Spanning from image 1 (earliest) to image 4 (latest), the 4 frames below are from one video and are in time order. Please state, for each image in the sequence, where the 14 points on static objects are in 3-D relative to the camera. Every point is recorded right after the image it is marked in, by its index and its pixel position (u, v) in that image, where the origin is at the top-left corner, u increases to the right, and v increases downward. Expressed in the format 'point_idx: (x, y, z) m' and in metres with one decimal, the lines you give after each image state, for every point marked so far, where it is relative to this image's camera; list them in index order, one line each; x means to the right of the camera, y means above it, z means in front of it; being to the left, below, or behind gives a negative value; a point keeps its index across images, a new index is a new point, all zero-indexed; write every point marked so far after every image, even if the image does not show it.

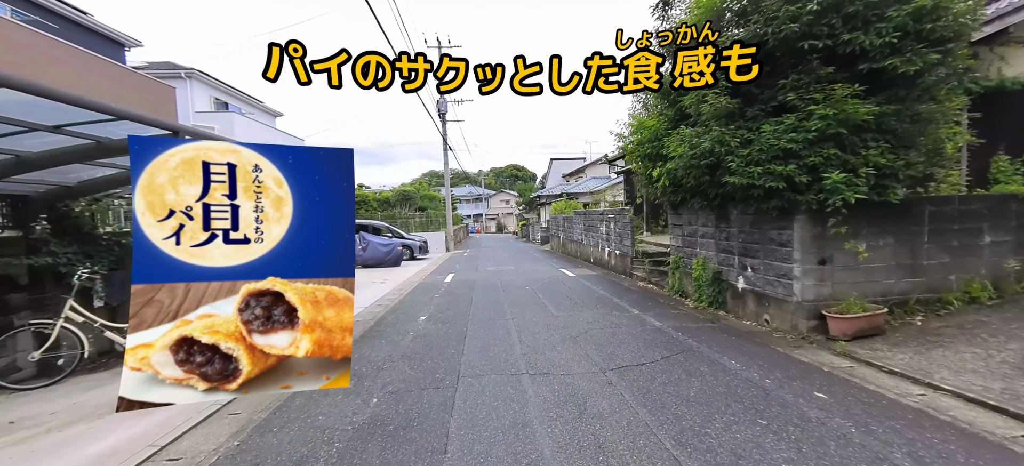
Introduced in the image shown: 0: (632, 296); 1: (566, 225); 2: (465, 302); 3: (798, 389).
0: (+2.0, -1.1, +6.1) m
1: (+2.1, +0.3, +14.1) m
2: (-0.8, -1.1, +6.1) m
3: (+2.1, -1.1, +2.6) m
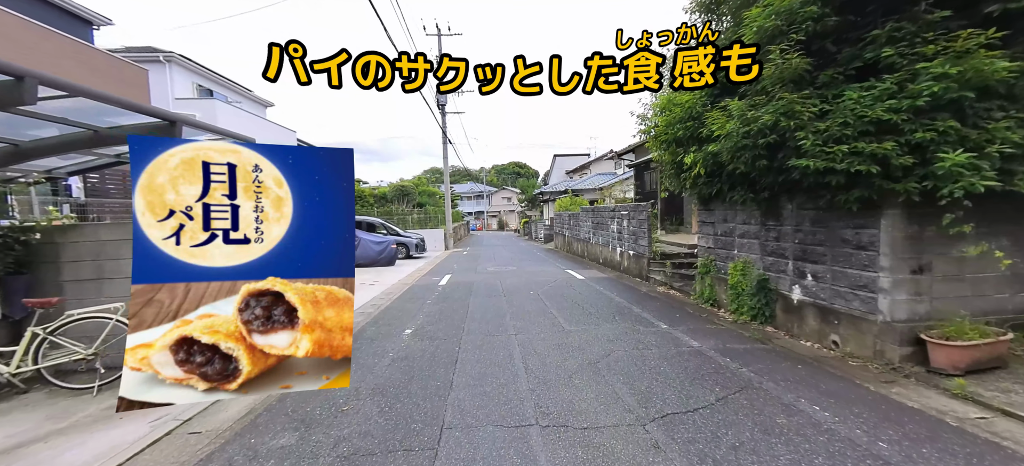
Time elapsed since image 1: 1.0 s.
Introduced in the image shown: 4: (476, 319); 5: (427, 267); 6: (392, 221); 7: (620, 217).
0: (+2.0, -1.0, +5.2) m
1: (+2.2, +0.4, +13.2) m
2: (-0.7, -1.1, +5.3) m
3: (+2.1, -1.1, +1.8) m
4: (-0.4, -1.1, +4.6) m
5: (-2.6, -1.0, +11.0) m
6: (-5.9, +0.6, +17.6) m
7: (+2.5, +0.4, +8.3) m
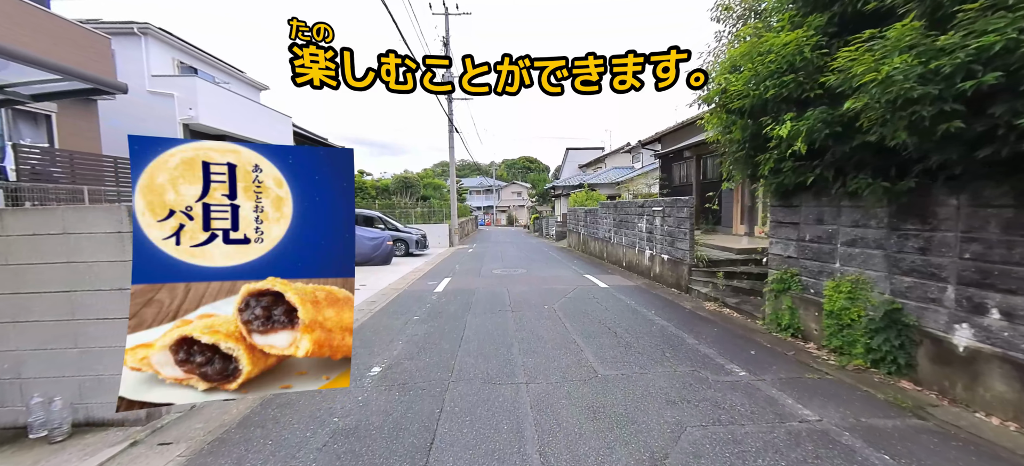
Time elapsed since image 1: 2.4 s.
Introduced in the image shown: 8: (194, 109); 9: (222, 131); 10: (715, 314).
0: (+2.1, -1.1, +4.0) m
1: (+2.5, +0.4, +11.9) m
2: (-0.6, -1.1, +4.1) m
3: (+2.1, -1.2, +0.5) m
4: (-0.4, -1.1, +3.4) m
5: (-2.3, -0.9, +9.8) m
6: (-5.4, +0.8, +16.5) m
7: (+2.7, +0.4, +7.0) m
8: (-8.6, +3.4, +9.8) m
9: (-8.8, +3.1, +11.0) m
10: (+2.6, -1.0, +4.6) m
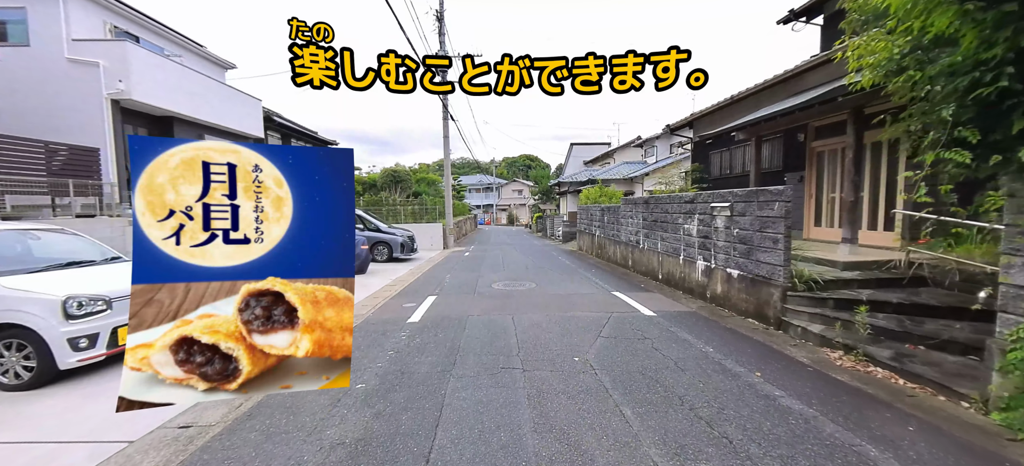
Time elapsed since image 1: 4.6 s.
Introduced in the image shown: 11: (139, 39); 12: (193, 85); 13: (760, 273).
0: (+2.2, -1.1, +2.1) m
1: (+2.6, +0.4, +10.1) m
2: (-0.5, -1.2, +2.2) m
3: (+2.2, -1.3, -1.3) m
4: (-0.3, -1.2, +1.5) m
5: (-2.3, -1.0, +8.0) m
6: (-5.4, +0.8, +14.6) m
7: (+2.8, +0.3, +5.1) m
8: (-8.5, +3.3, +7.9) m
9: (-8.7, +3.0, +9.2) m
10: (+2.6, -1.1, +2.7) m
11: (-9.8, +5.1, +9.5) m
12: (-8.6, +4.0, +9.7) m
13: (+2.8, -0.5, +4.2) m
